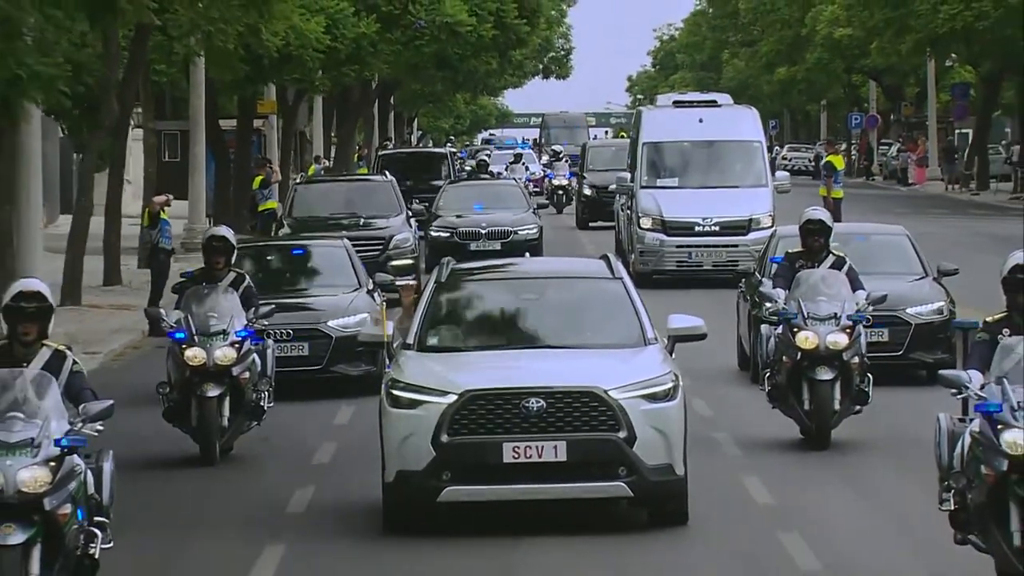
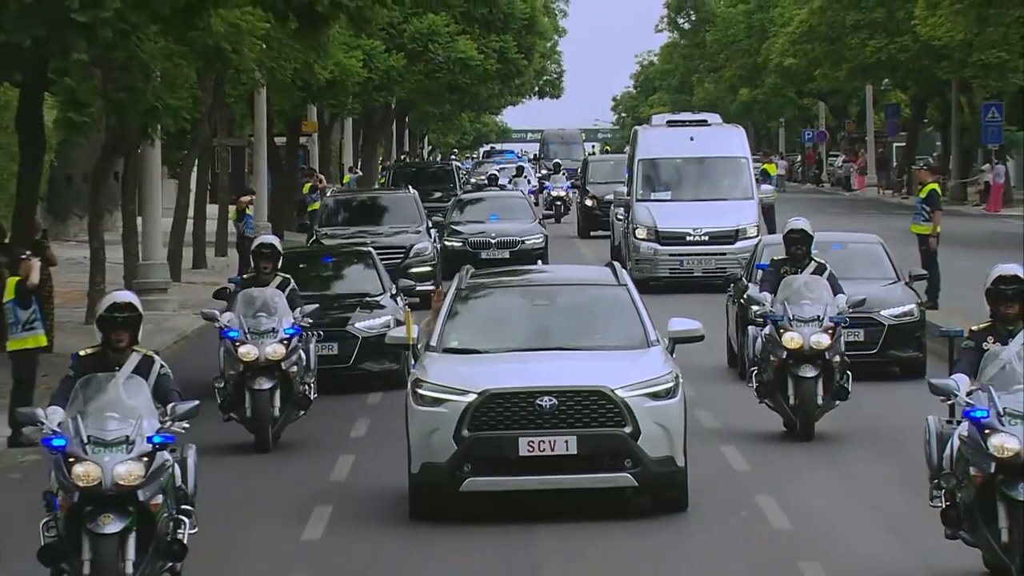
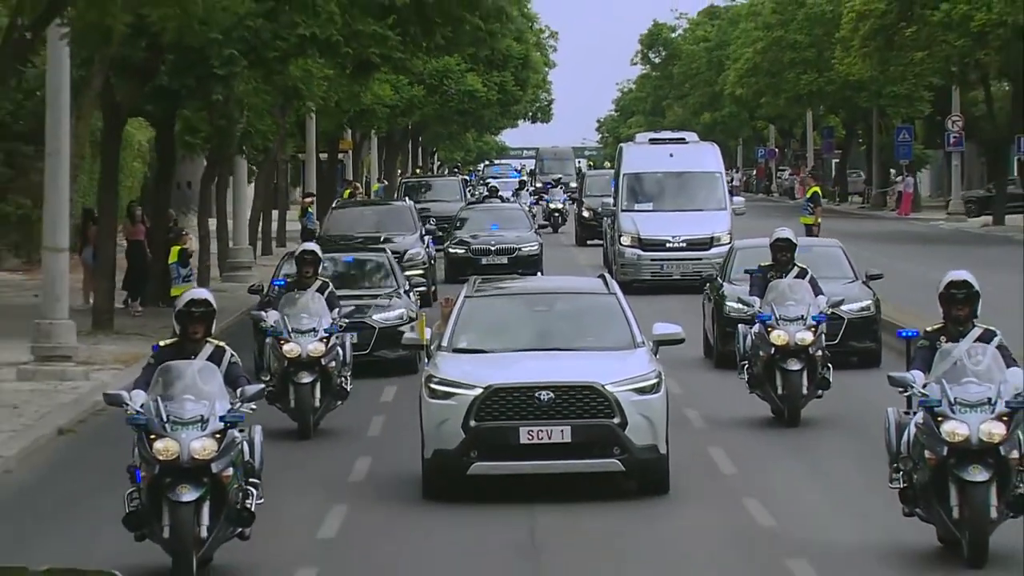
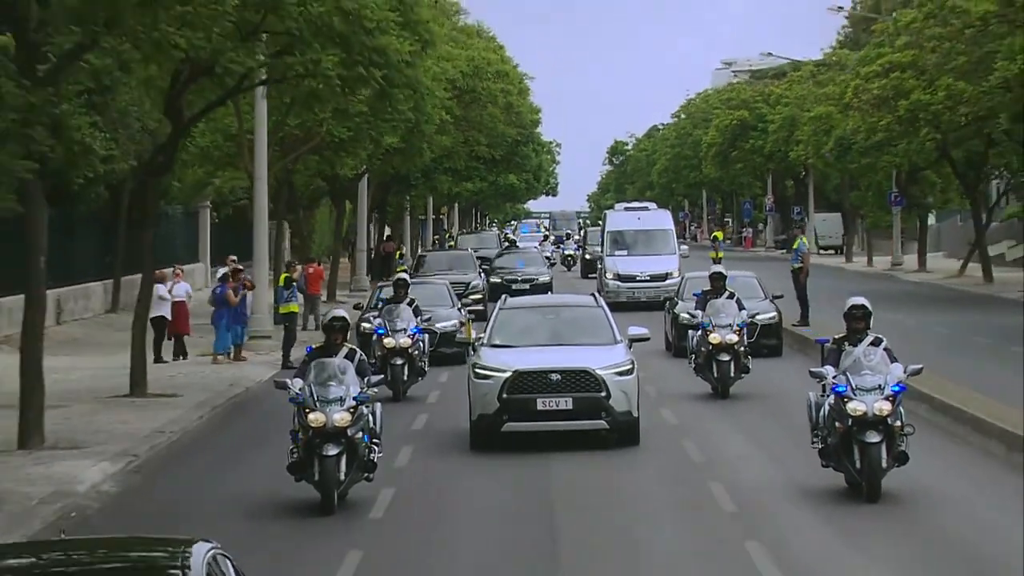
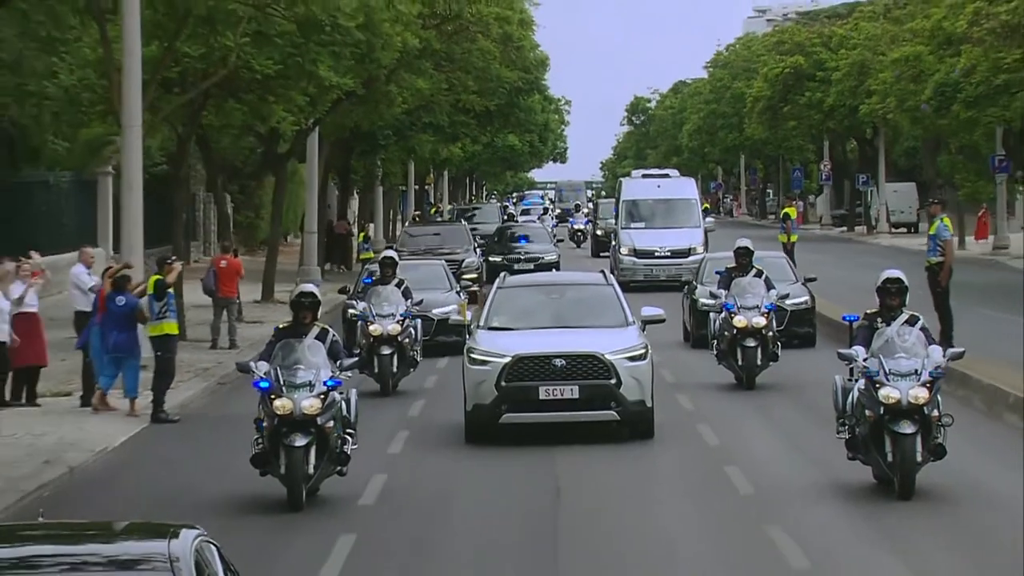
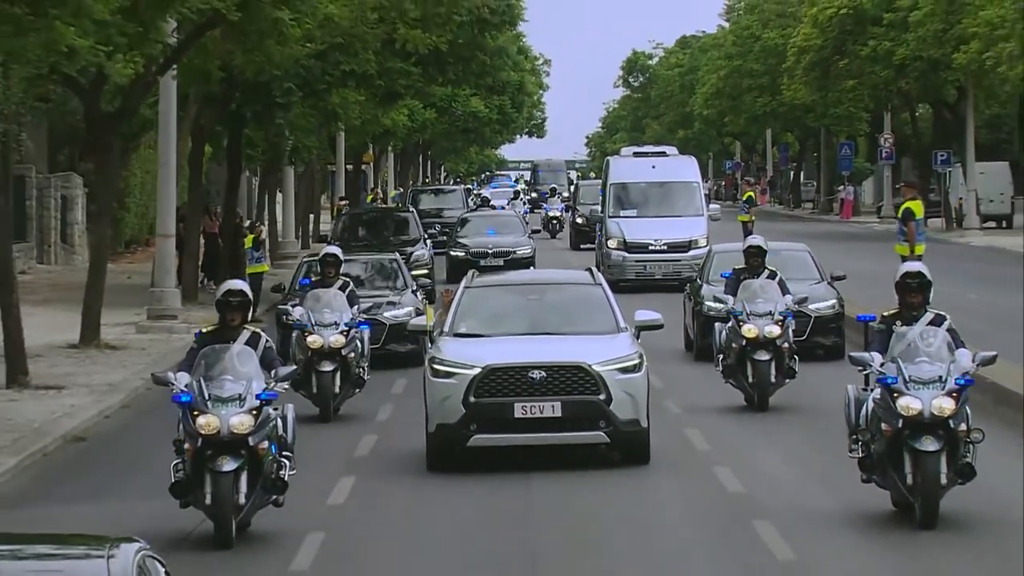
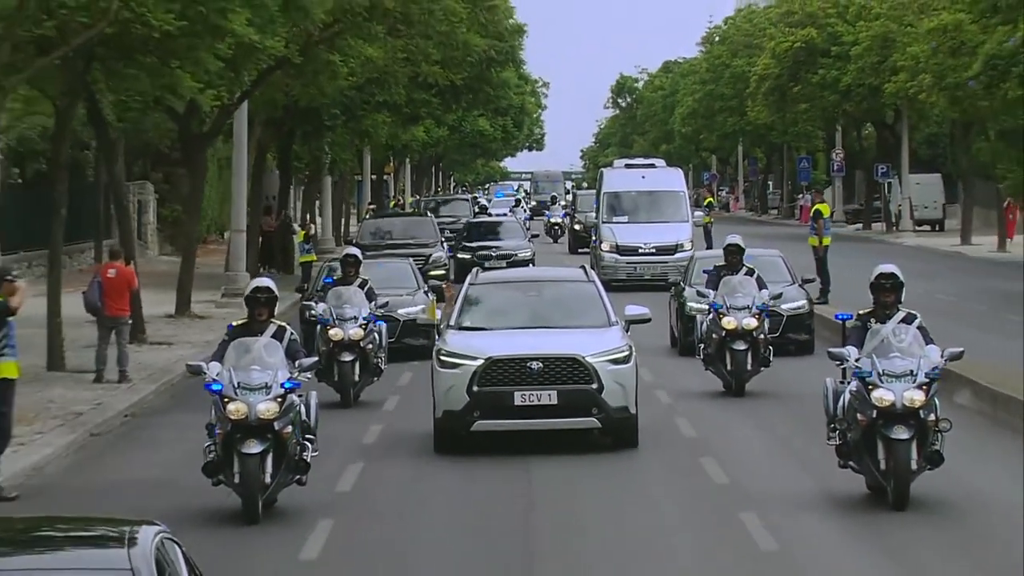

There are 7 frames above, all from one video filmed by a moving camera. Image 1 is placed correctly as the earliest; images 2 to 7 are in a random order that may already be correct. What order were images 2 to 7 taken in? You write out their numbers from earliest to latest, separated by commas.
2, 3, 6, 7, 5, 4
